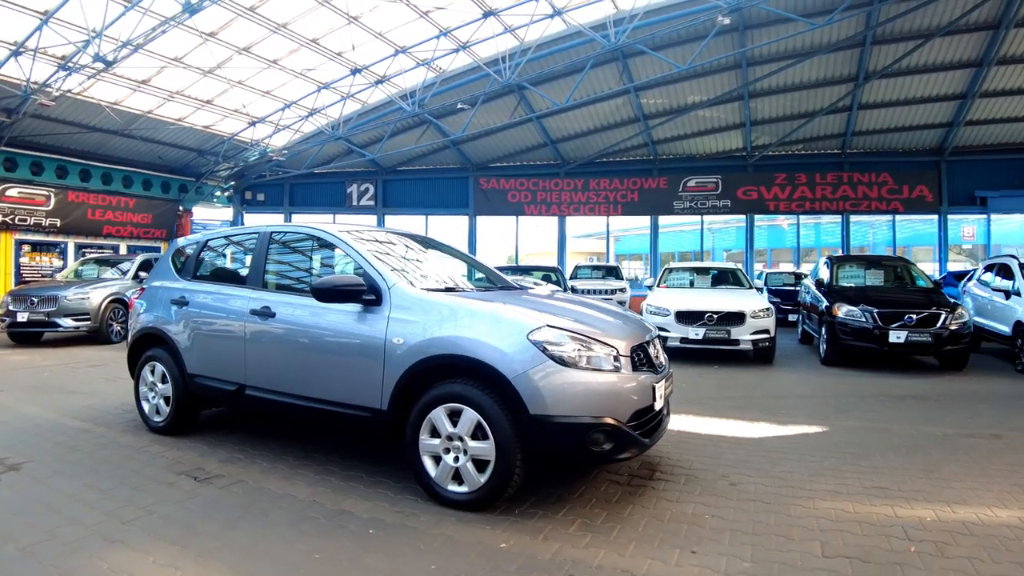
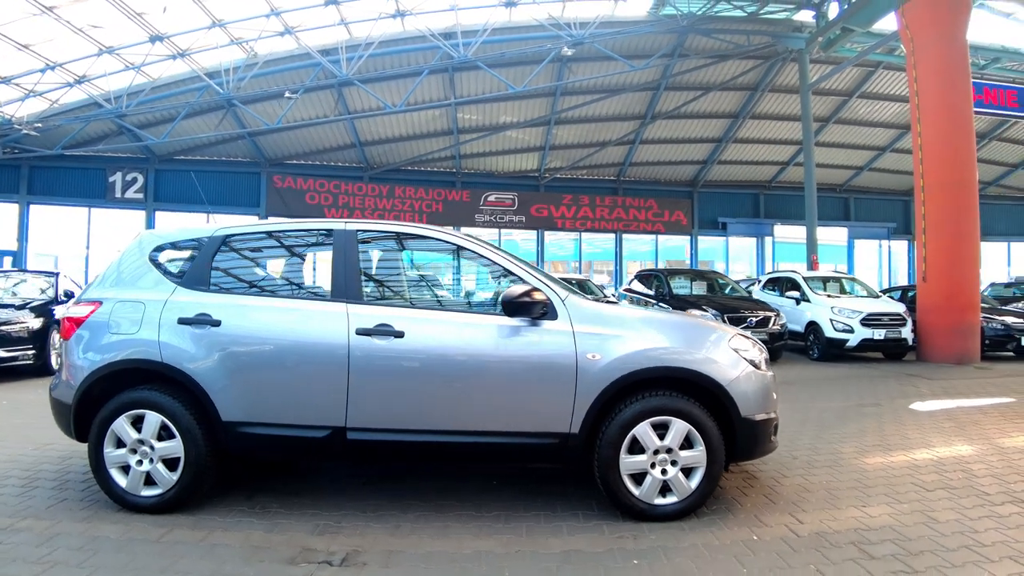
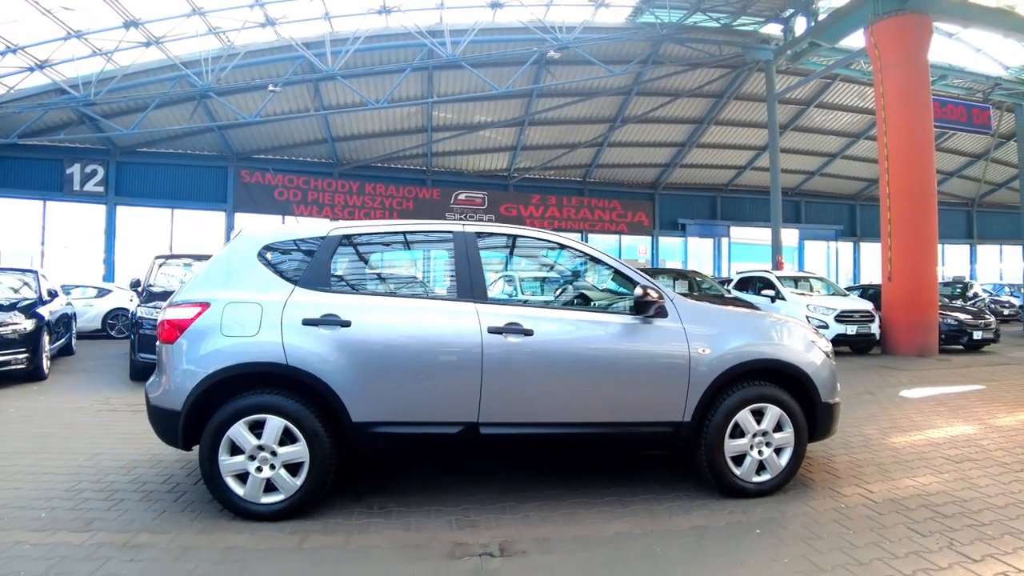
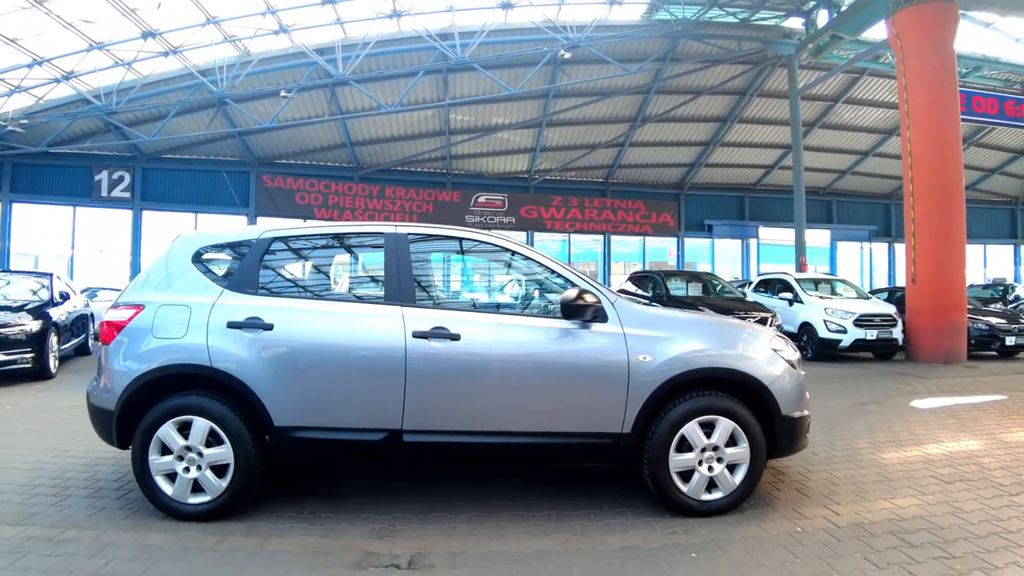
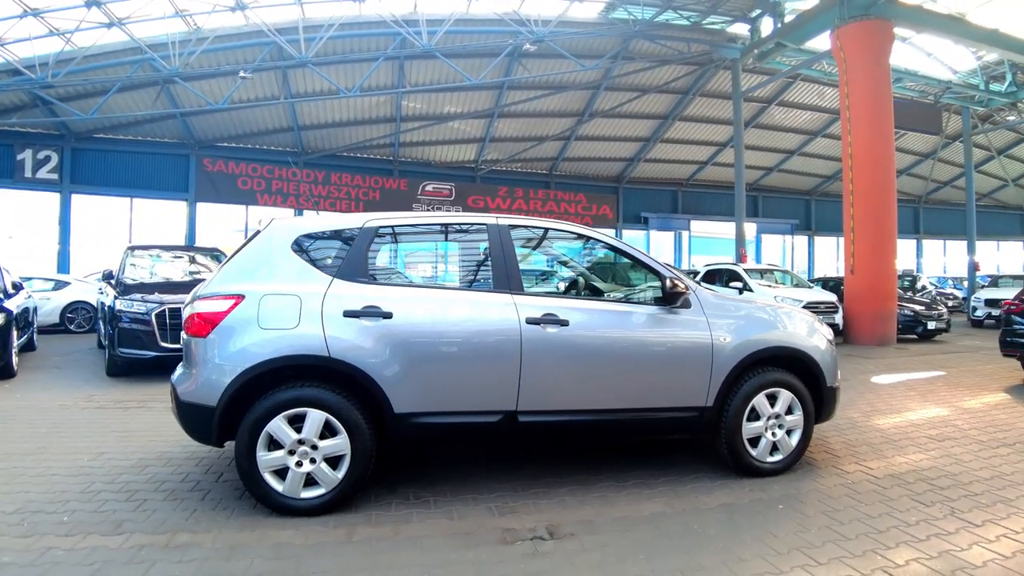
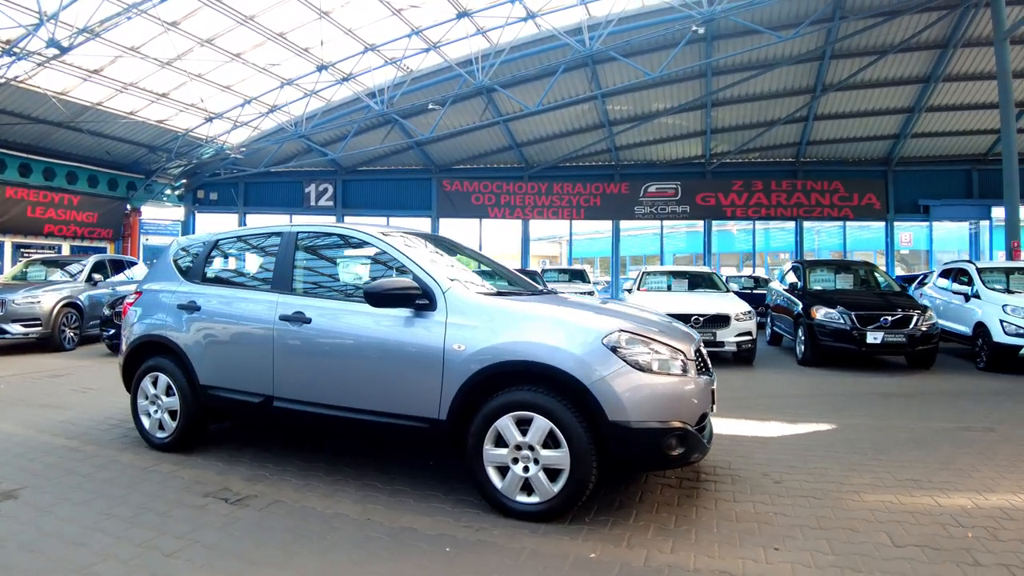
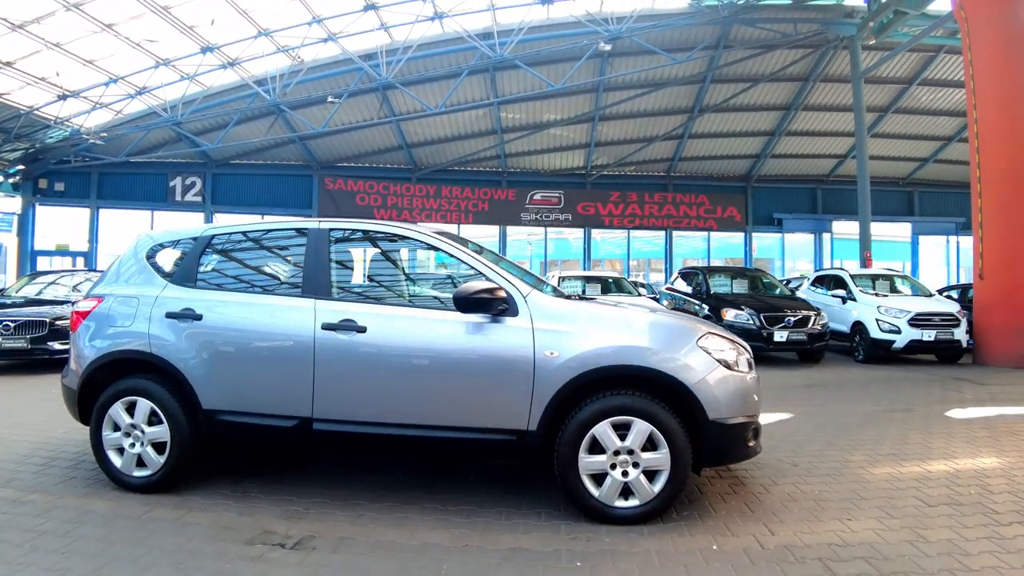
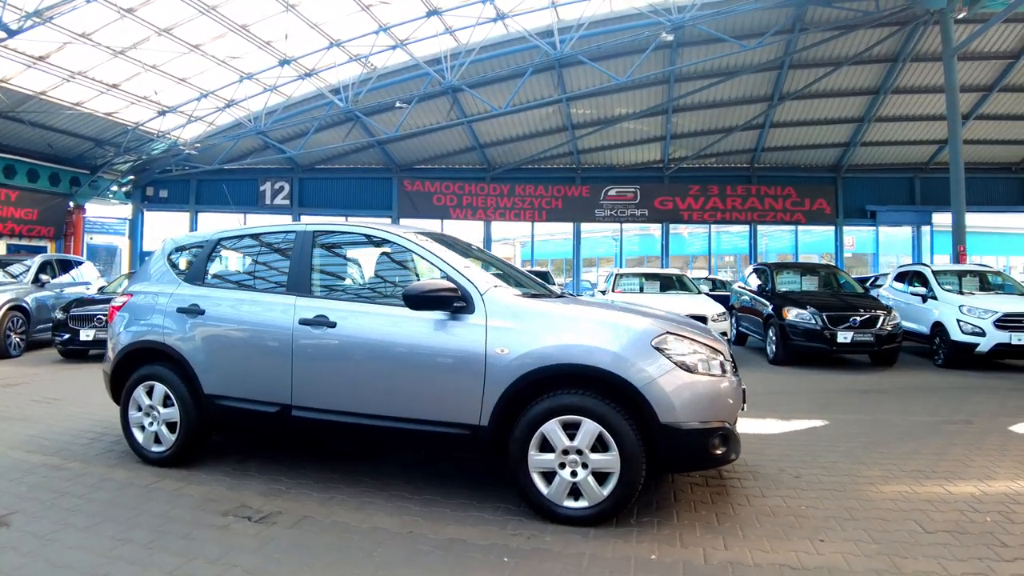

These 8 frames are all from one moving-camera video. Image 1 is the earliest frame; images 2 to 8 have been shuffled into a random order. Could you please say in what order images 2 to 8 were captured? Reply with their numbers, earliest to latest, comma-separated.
6, 8, 7, 2, 4, 3, 5
